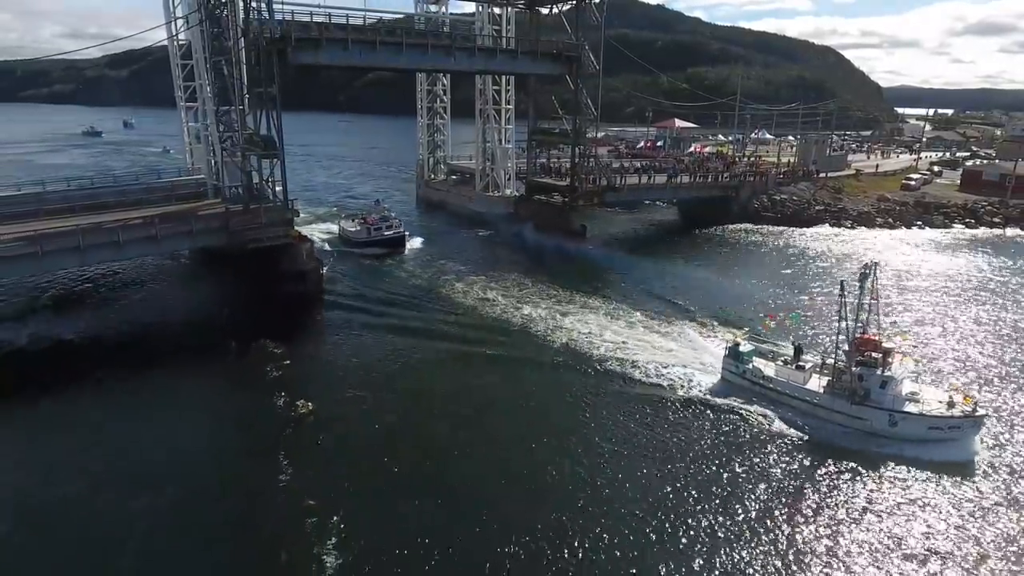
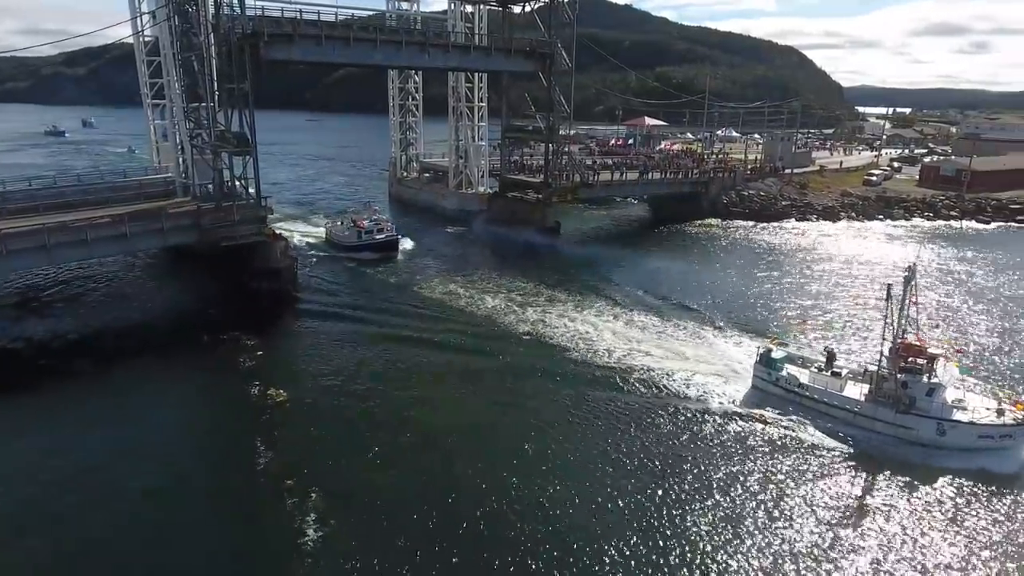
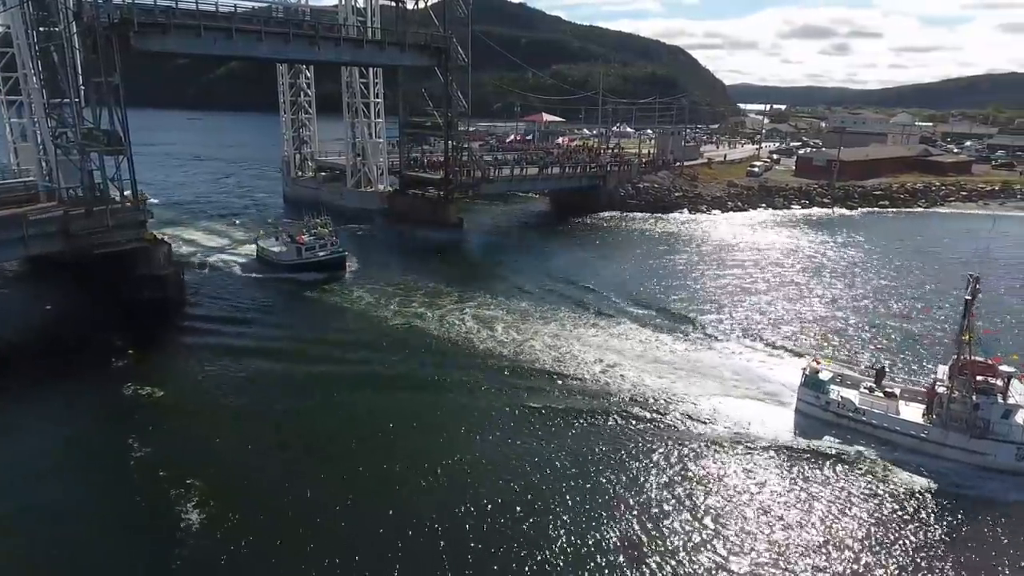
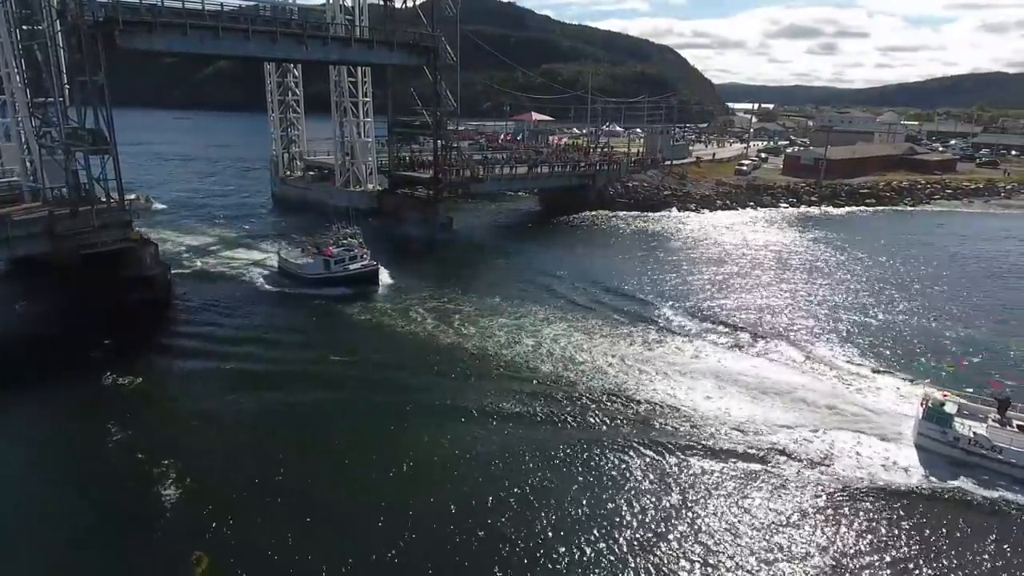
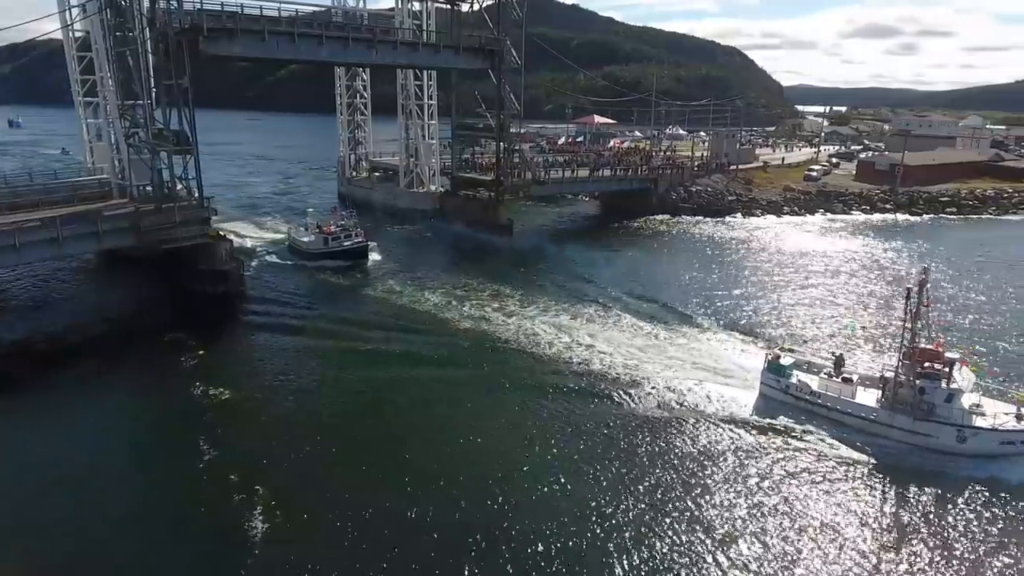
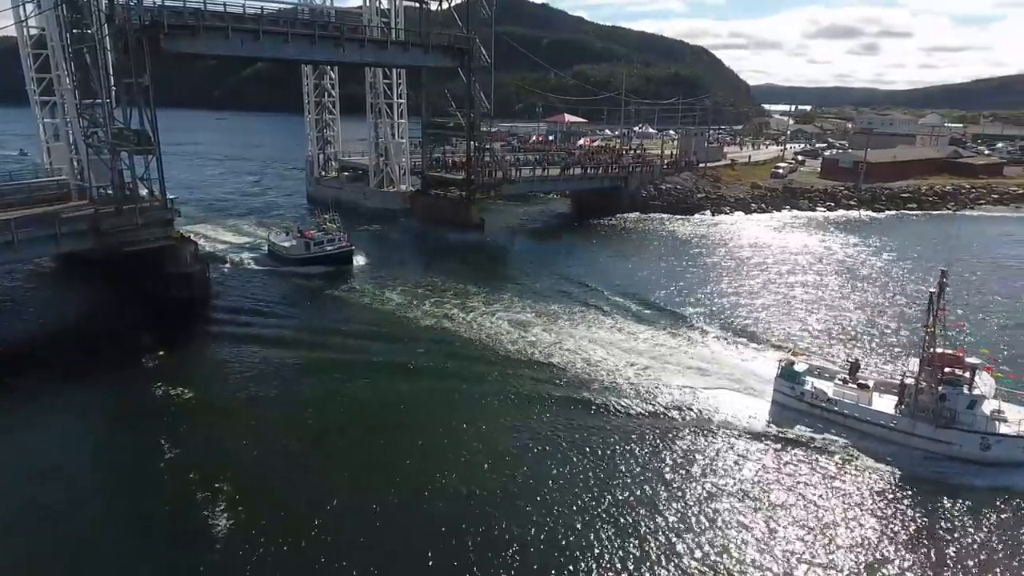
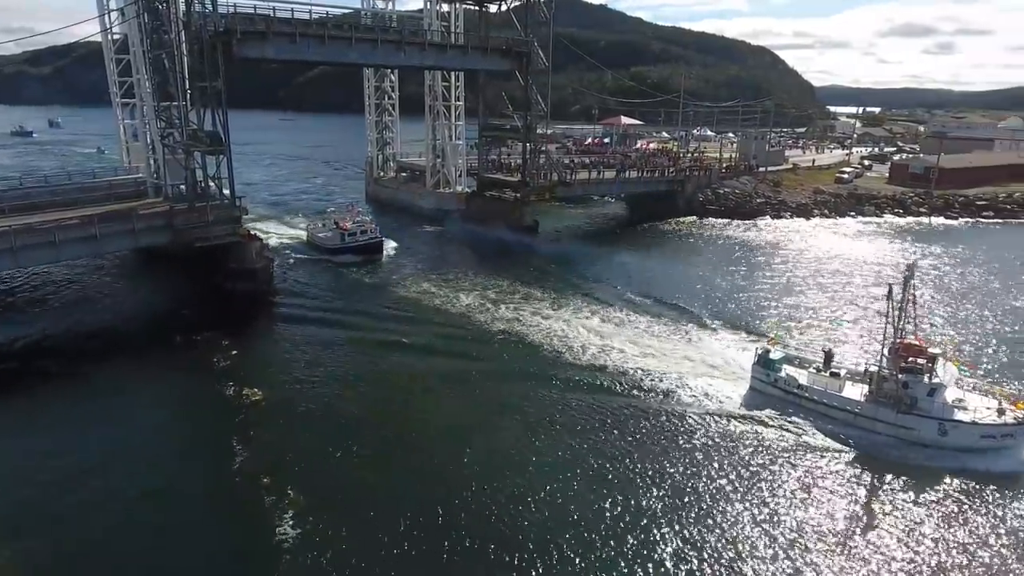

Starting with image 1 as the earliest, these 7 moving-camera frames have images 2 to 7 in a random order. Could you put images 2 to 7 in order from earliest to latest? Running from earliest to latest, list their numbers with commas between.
2, 7, 5, 6, 3, 4
